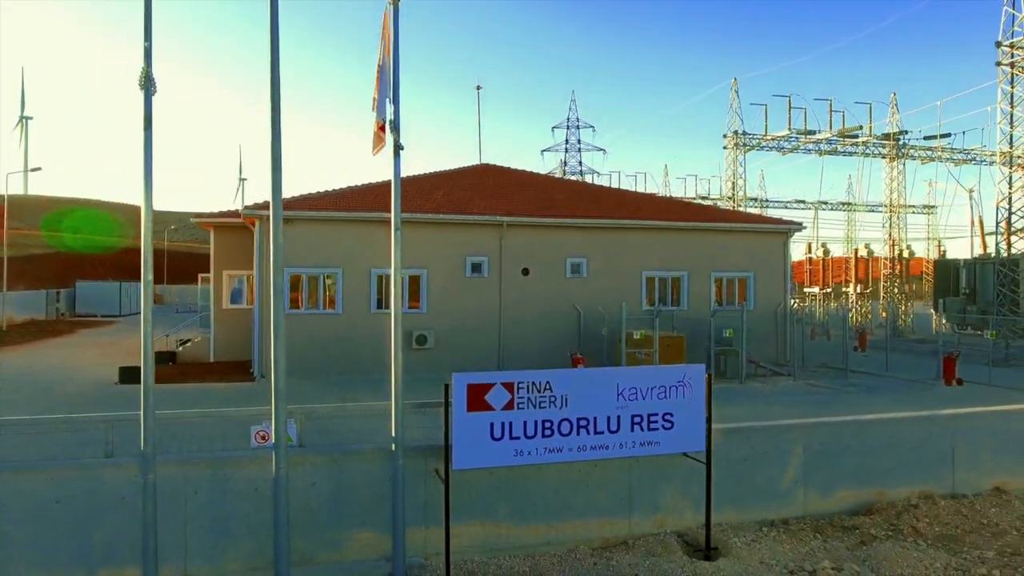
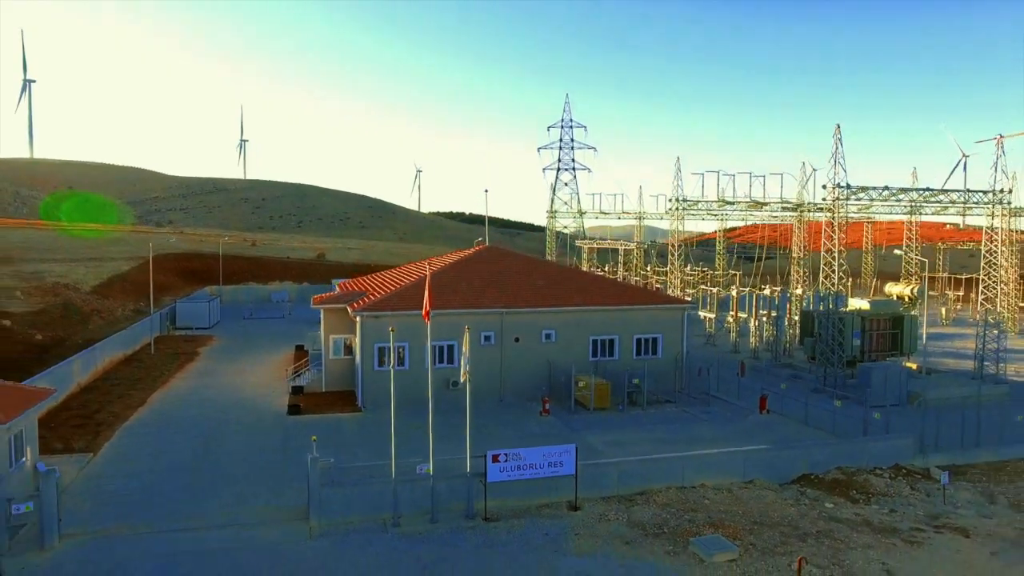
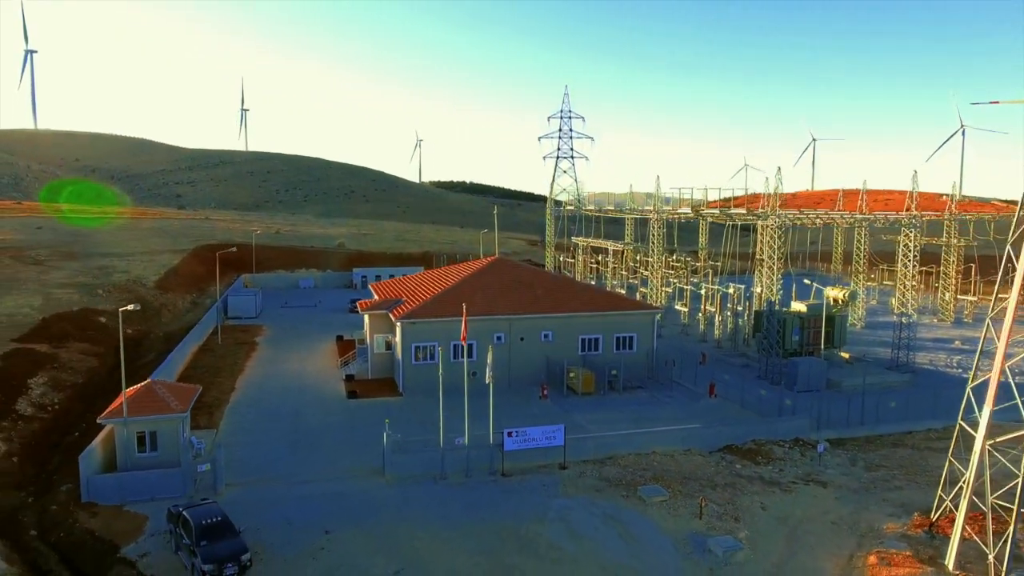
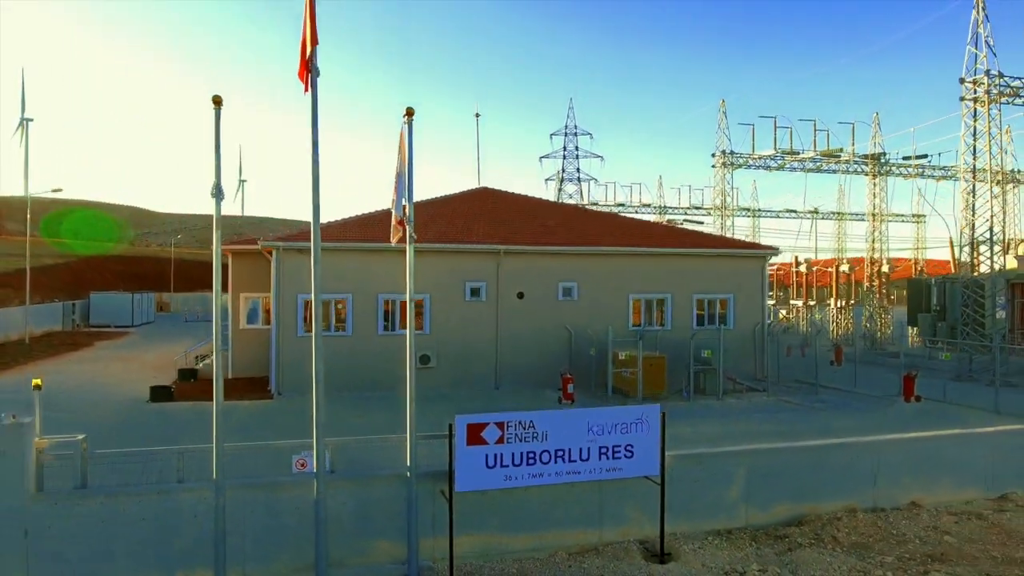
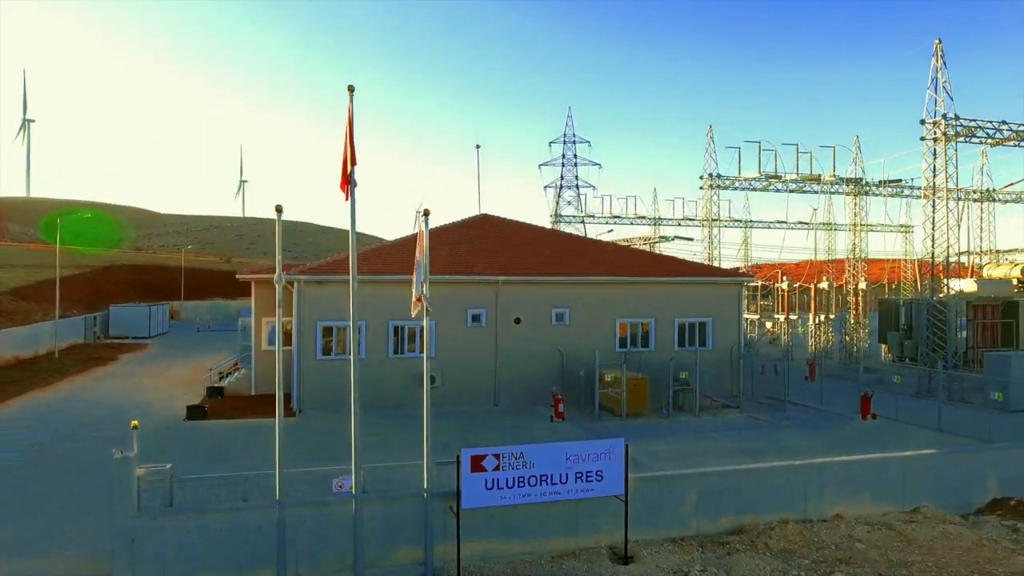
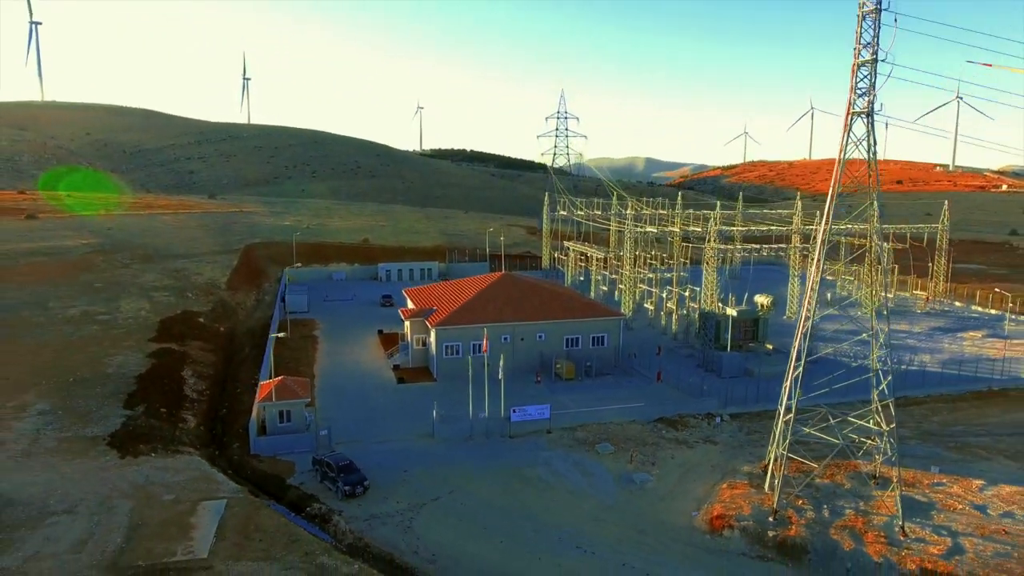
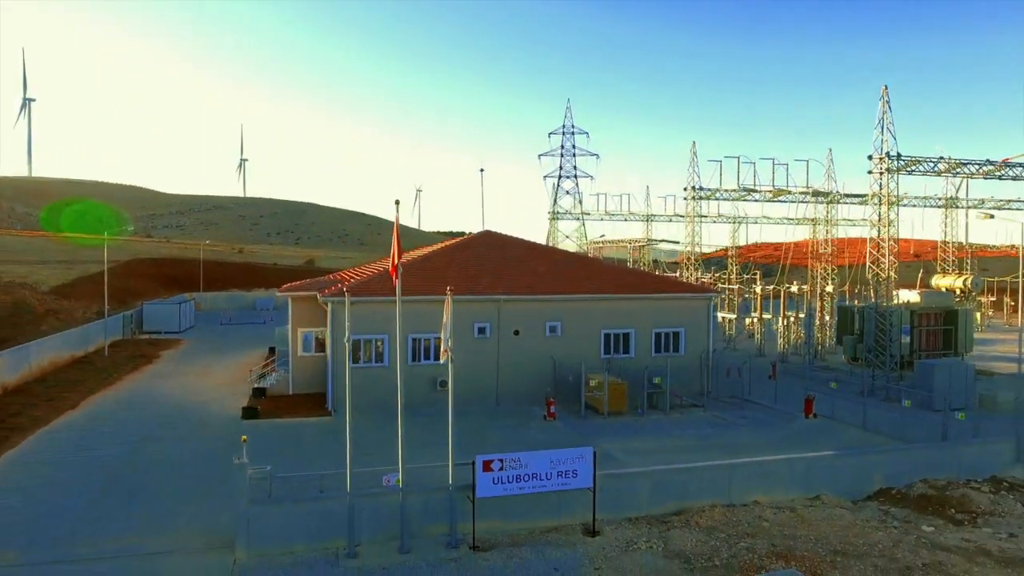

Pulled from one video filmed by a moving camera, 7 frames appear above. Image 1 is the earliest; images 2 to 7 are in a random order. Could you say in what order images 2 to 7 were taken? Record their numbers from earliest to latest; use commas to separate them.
4, 5, 7, 2, 3, 6
